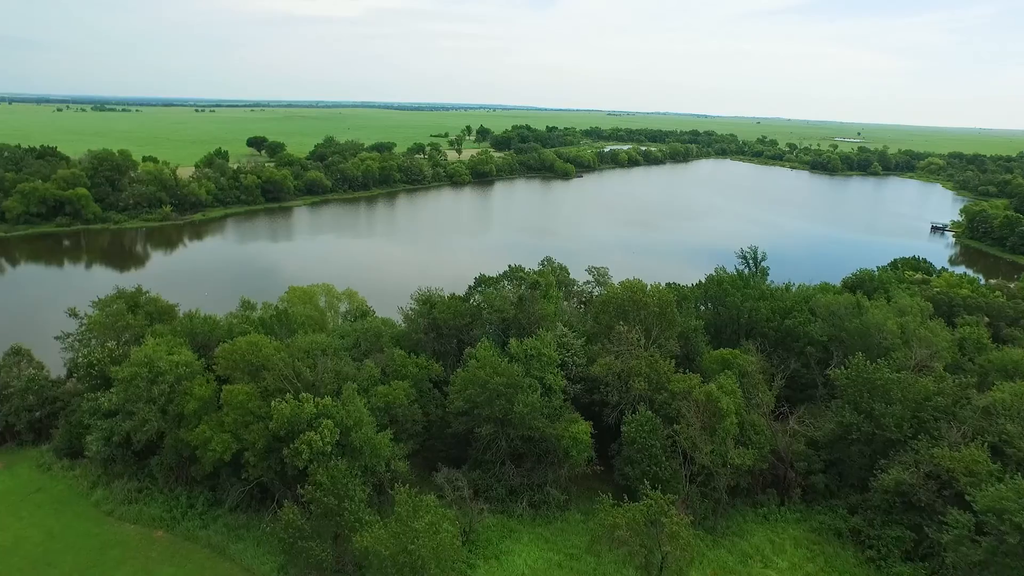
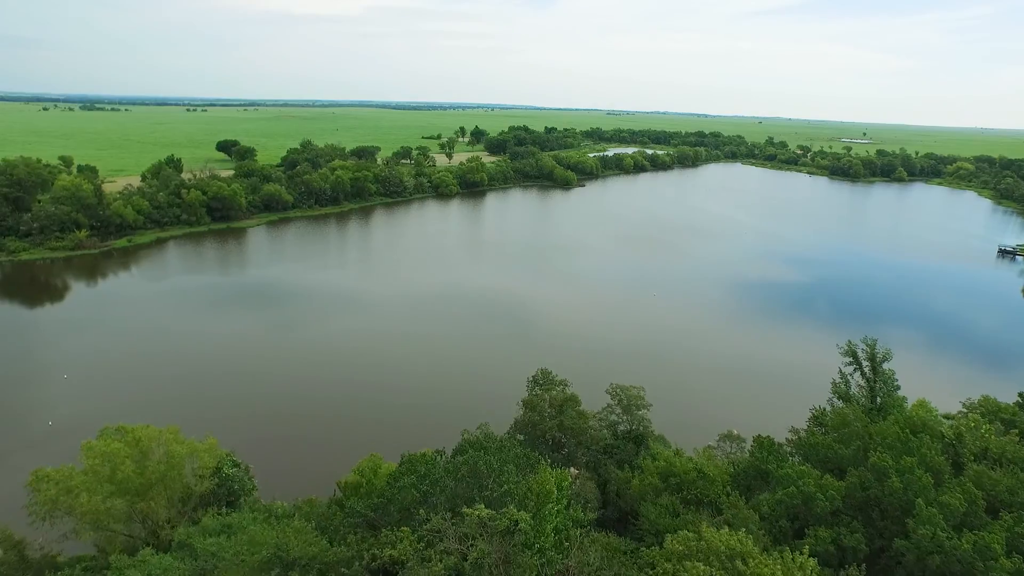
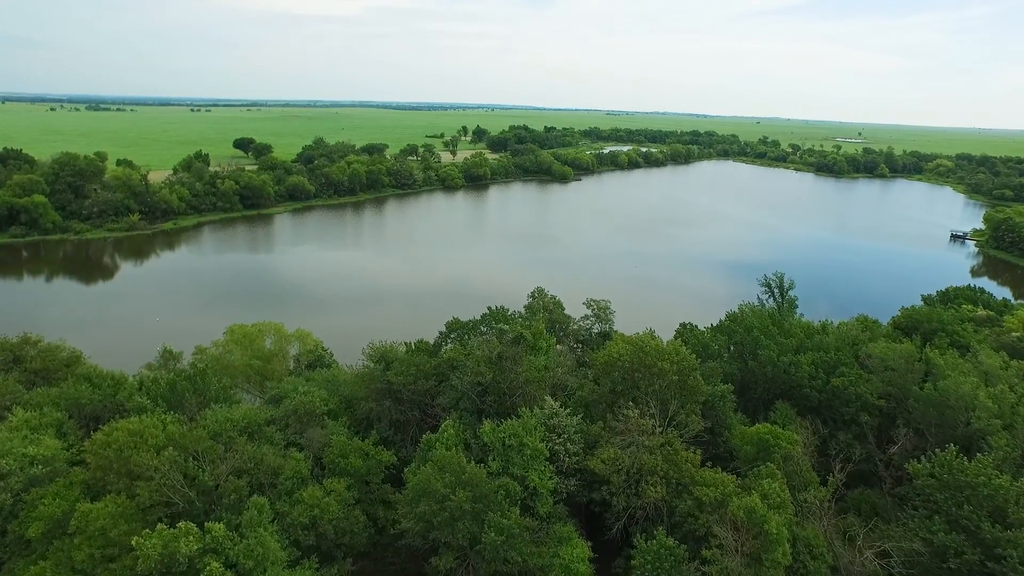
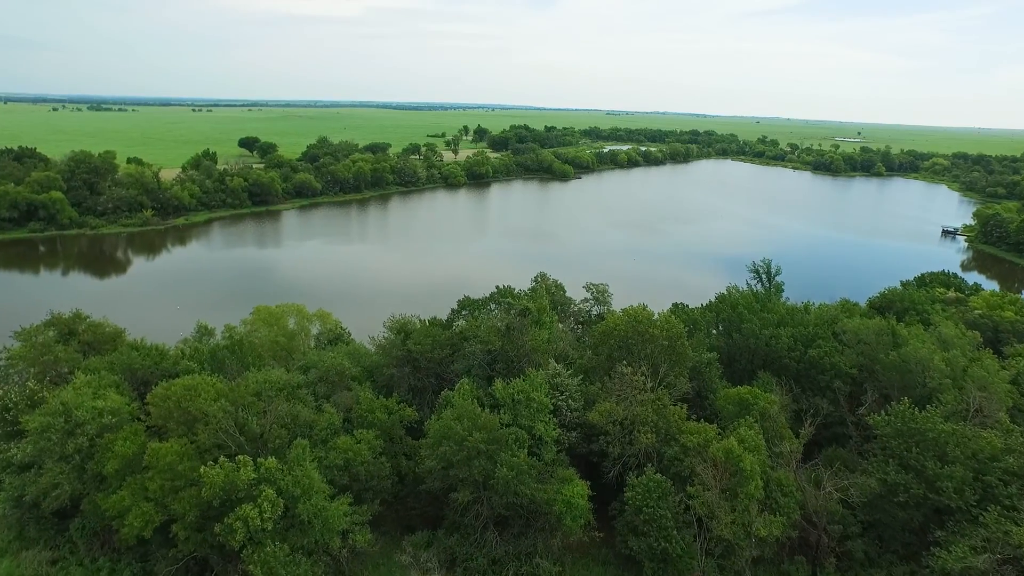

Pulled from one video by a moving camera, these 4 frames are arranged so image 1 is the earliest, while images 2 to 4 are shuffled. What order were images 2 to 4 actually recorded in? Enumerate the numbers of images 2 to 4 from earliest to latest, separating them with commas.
4, 3, 2
